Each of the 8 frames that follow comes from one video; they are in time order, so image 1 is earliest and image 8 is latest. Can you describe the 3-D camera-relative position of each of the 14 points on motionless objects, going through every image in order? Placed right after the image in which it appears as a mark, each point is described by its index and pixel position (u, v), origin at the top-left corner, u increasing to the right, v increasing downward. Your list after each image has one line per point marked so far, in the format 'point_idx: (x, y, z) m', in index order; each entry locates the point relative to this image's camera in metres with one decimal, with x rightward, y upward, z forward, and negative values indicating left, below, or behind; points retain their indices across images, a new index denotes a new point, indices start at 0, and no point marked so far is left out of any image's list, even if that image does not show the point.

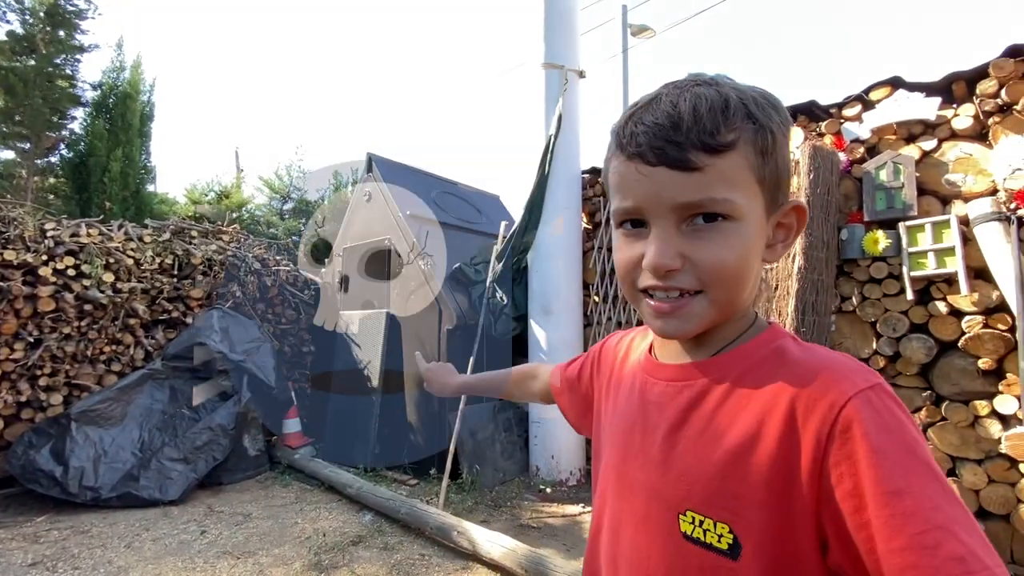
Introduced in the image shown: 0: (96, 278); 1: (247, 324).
0: (-3.9, +0.1, +4.5) m
1: (-2.7, -0.4, +4.9) m
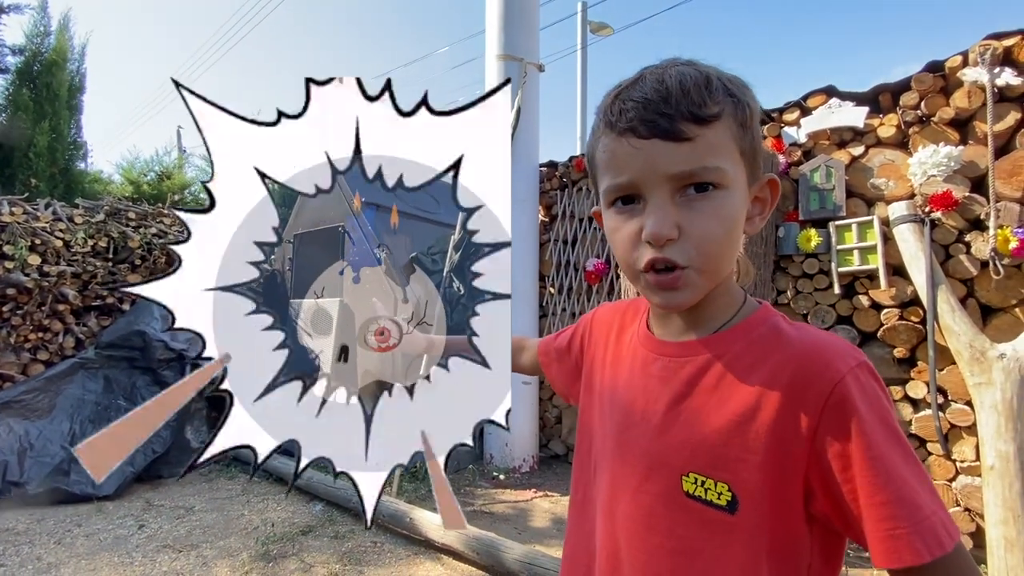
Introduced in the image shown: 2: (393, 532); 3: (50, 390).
0: (-4.3, +0.2, +4.2) m
1: (-3.1, -0.2, +4.7) m
2: (-0.8, -1.6, +3.2) m
3: (-3.7, -0.8, +3.9) m
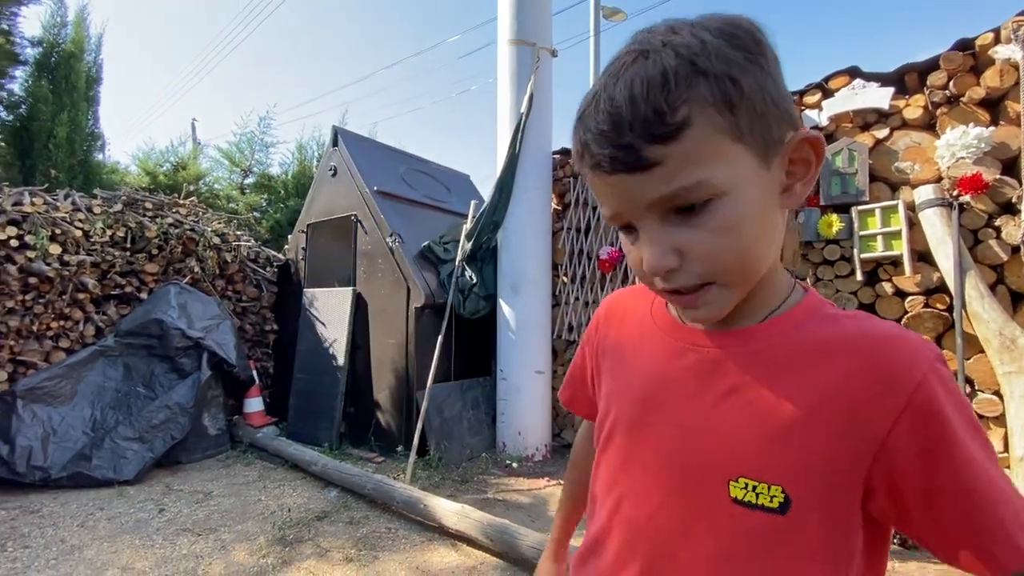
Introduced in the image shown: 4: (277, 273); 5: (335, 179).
0: (-4.1, +0.3, +4.3) m
1: (-3.0, -0.1, +4.8) m
2: (-0.7, -1.5, +3.2) m
3: (-3.6, -0.7, +4.0) m
4: (-2.8, +0.2, +5.8) m
5: (-1.9, +1.2, +5.3) m
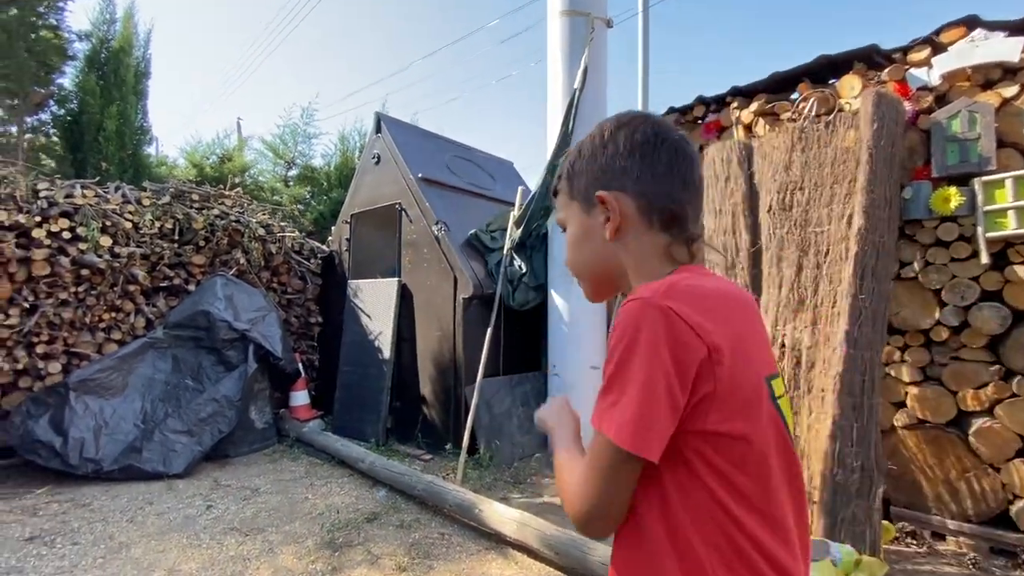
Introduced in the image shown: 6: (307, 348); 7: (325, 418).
0: (-3.7, +0.4, +4.3) m
1: (-2.5, 0.0, +4.7) m
2: (-0.3, -1.5, +3.0) m
3: (-3.2, -0.7, +4.0) m
4: (-2.2, +0.3, +5.7) m
5: (-1.4, +1.3, +5.1) m
6: (-2.3, -0.7, +5.6) m
7: (-2.0, -1.4, +5.1) m
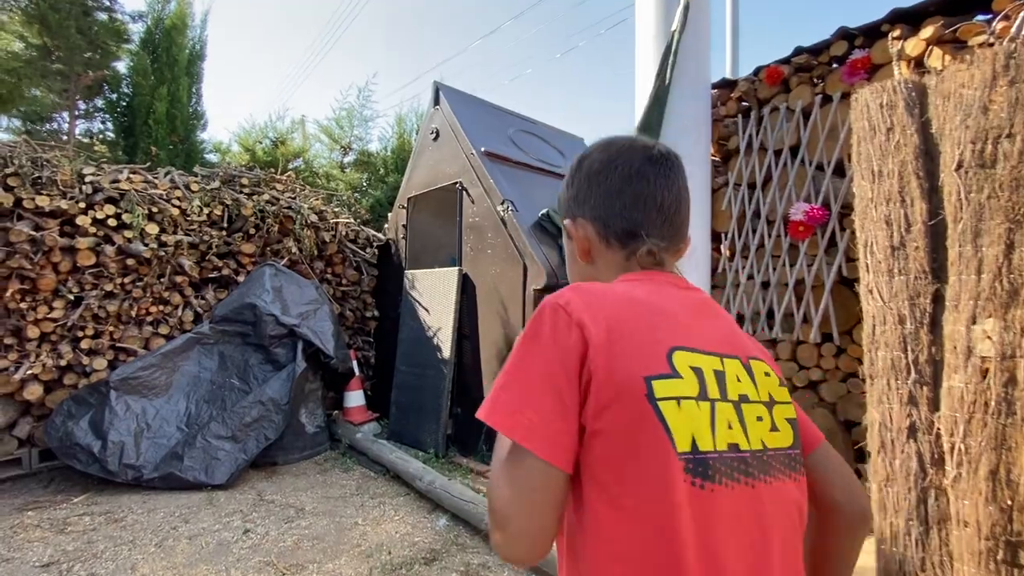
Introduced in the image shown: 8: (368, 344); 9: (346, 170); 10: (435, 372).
0: (-3.1, +0.5, +4.0) m
1: (-1.8, 0.0, +4.3) m
2: (+0.1, -1.4, +2.4) m
3: (-2.6, -0.6, +3.7) m
4: (-1.4, +0.4, +5.2) m
5: (-0.7, +1.4, +4.5) m
6: (-1.6, -0.6, +5.1) m
7: (-1.3, -1.3, +4.7) m
8: (-1.5, -0.6, +5.2) m
9: (-2.4, +1.7, +7.0) m
10: (-0.6, -0.7, +4.0) m
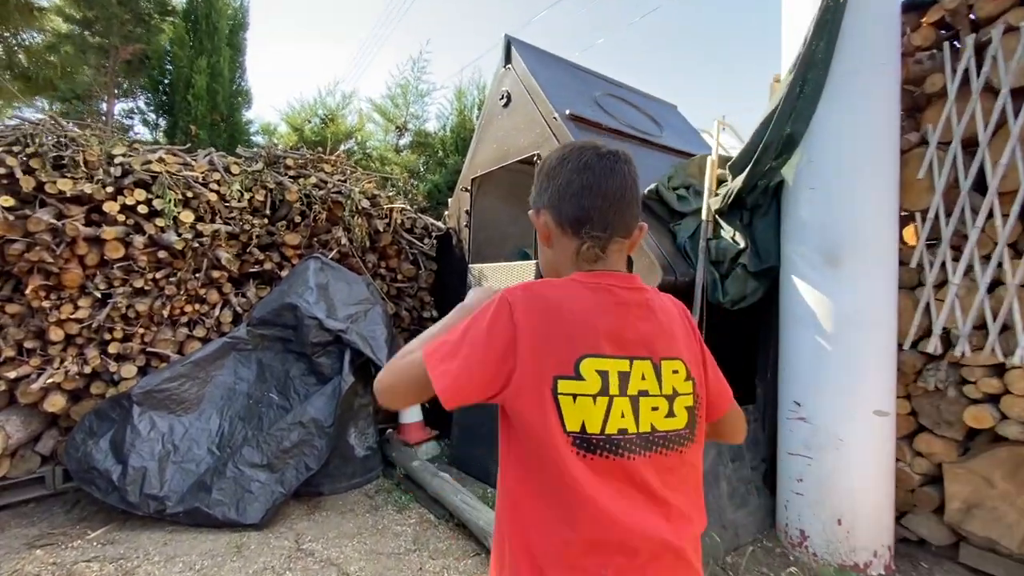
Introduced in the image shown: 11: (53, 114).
0: (-2.4, +0.5, +3.5) m
1: (-1.2, +0.1, +3.6) m
2: (+0.6, -1.4, +1.6) m
3: (-2.0, -0.6, +3.1) m
4: (-0.7, +0.4, +4.5) m
5: (0.0, +1.4, +3.7) m
6: (-0.8, -0.6, +4.5) m
7: (-0.6, -1.2, +4.0) m
8: (-0.8, -0.6, +4.5) m
9: (-1.4, +1.8, +6.4) m
10: (0.0, -0.7, +3.3) m
11: (-3.4, +1.3, +3.6) m
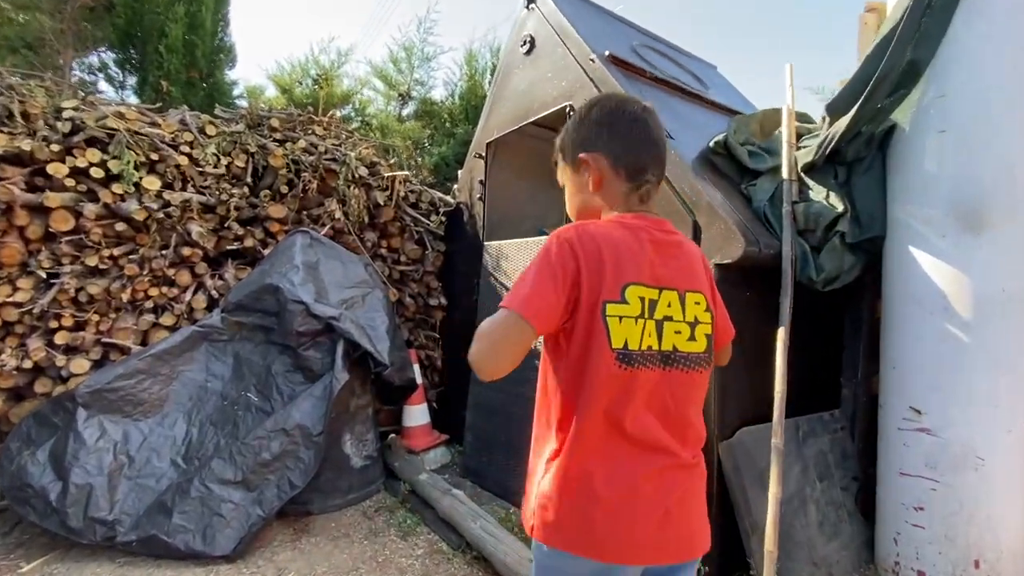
0: (-2.3, +0.6, +3.0) m
1: (-1.0, +0.2, +3.1) m
2: (+0.7, -1.3, +1.0) m
3: (-1.9, -0.4, +2.6) m
4: (-0.5, +0.5, +4.0) m
5: (+0.1, +1.5, +3.2) m
6: (-0.7, -0.4, +3.9) m
7: (-0.4, -1.1, +3.4) m
8: (-0.6, -0.4, +3.9) m
9: (-1.3, +1.9, +5.8) m
10: (+0.1, -0.6, +2.7) m
11: (-3.2, +1.4, +3.0) m
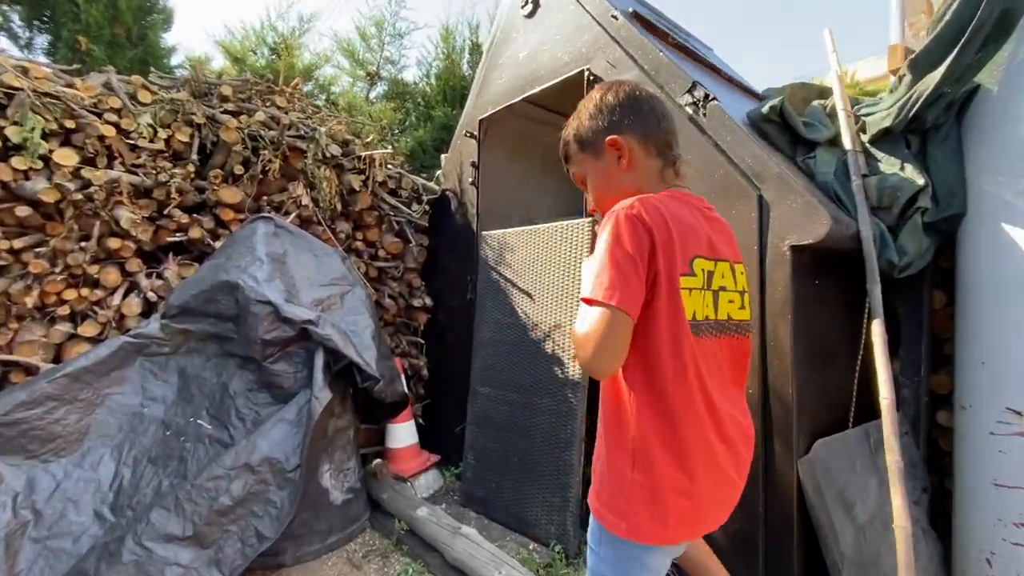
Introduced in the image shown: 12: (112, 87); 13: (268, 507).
0: (-2.2, +0.6, +2.3) m
1: (-1.0, +0.2, +2.6) m
2: (+0.9, -1.3, +0.7) m
3: (-1.8, -0.4, +2.0) m
4: (-0.6, +0.5, +3.5) m
5: (+0.1, +1.5, +2.8) m
6: (-0.7, -0.4, +3.4) m
7: (-0.4, -1.1, +3.0) m
8: (-0.7, -0.4, +3.5) m
9: (-1.5, +1.9, +5.3) m
10: (+0.2, -0.5, +2.3) m
11: (-3.2, +1.4, +2.3) m
12: (-2.2, +1.1, +2.7) m
13: (-1.0, -0.9, +2.0) m
